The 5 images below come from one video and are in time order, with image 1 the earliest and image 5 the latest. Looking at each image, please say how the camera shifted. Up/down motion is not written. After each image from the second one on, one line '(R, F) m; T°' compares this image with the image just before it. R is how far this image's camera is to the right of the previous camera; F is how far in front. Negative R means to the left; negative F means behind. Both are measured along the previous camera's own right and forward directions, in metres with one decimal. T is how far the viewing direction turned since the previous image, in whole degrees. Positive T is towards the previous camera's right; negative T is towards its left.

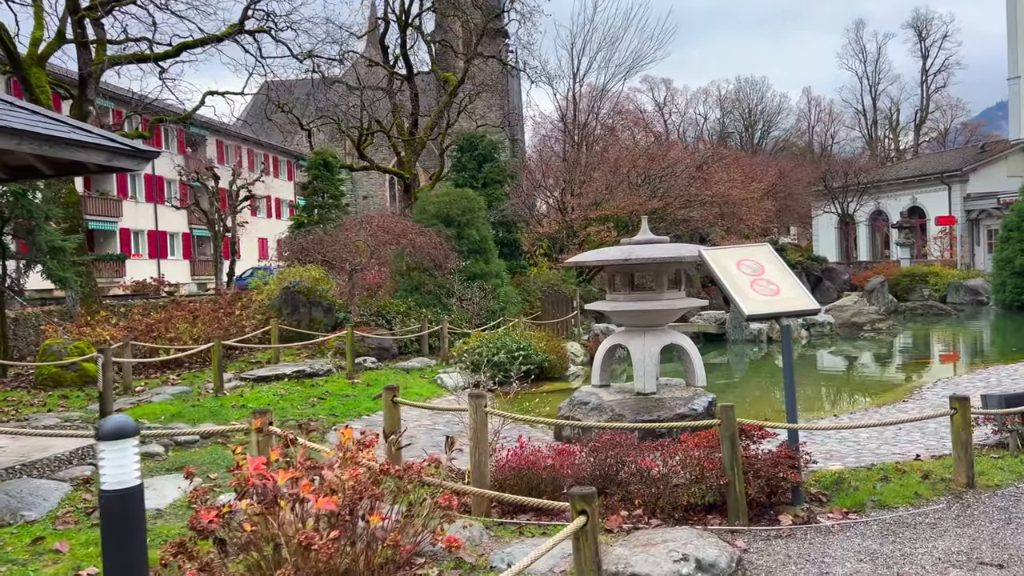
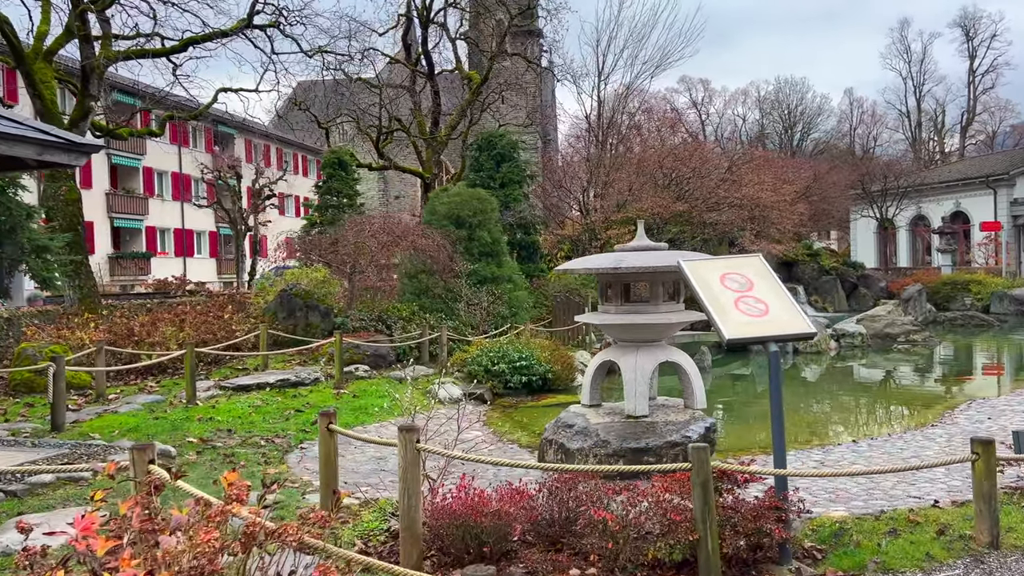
(+0.4, +0.6) m; -3°
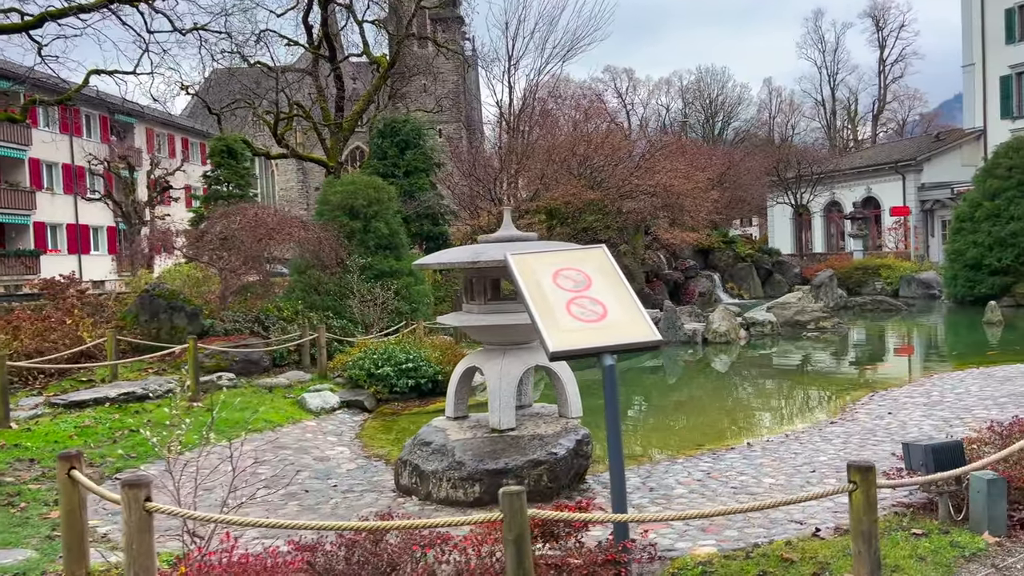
(+0.6, +0.8) m; +5°
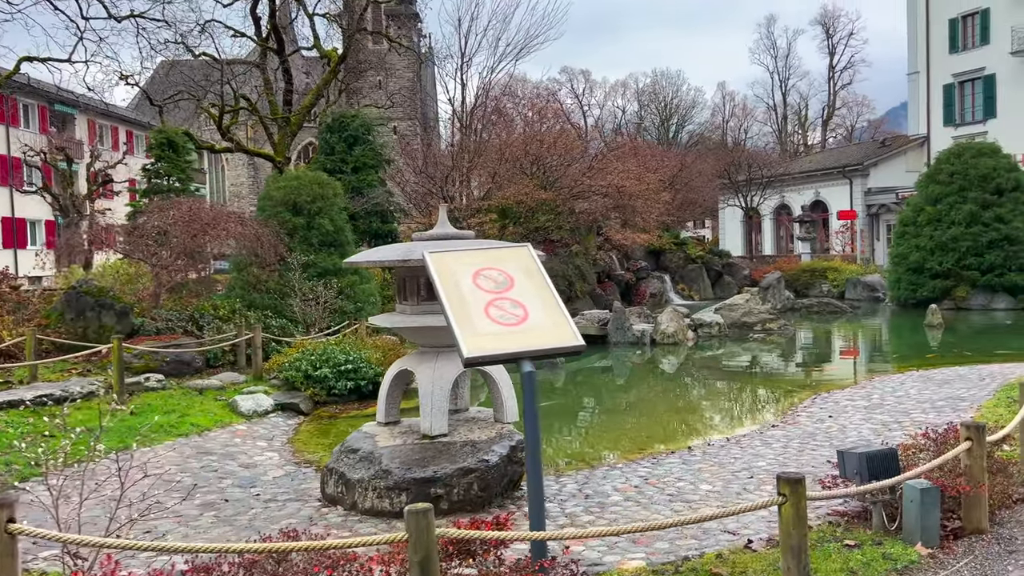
(+0.2, +0.2) m; +3°
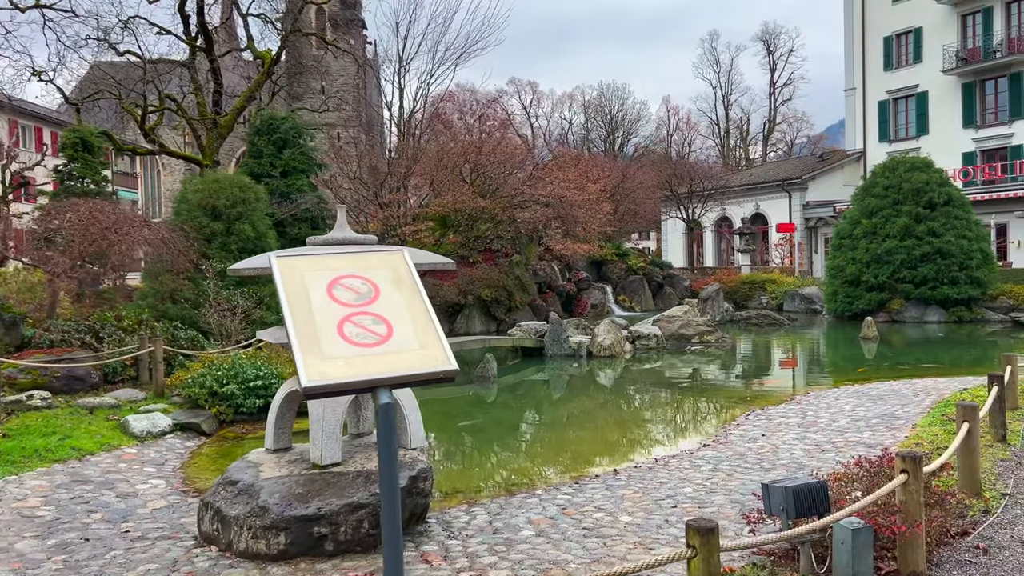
(+0.3, +0.5) m; +4°
